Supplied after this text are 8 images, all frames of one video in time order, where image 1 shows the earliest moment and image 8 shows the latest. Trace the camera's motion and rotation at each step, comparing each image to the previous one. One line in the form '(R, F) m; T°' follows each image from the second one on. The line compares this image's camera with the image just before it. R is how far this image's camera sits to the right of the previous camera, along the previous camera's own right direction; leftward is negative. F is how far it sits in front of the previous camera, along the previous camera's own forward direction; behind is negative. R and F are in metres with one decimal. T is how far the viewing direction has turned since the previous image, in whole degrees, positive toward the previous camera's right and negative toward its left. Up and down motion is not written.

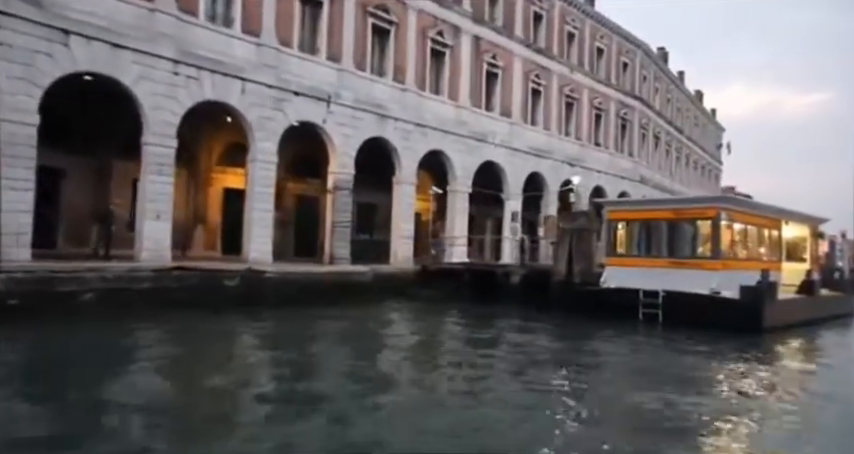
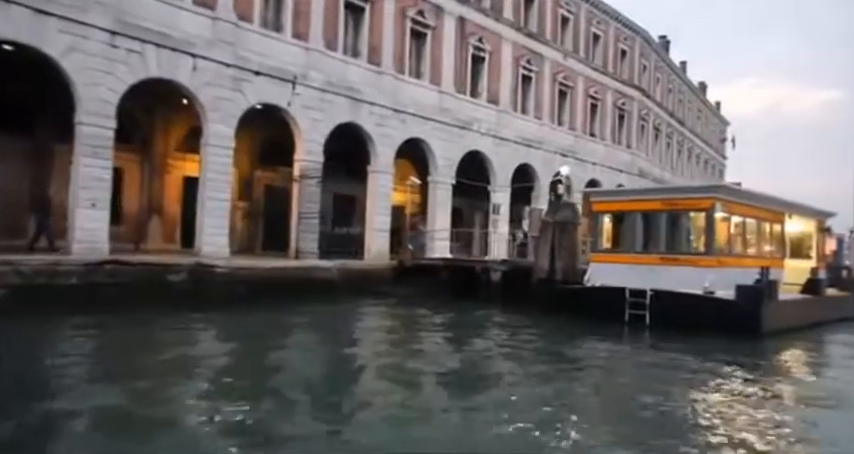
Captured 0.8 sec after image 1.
(+0.8, +1.3) m; 0°
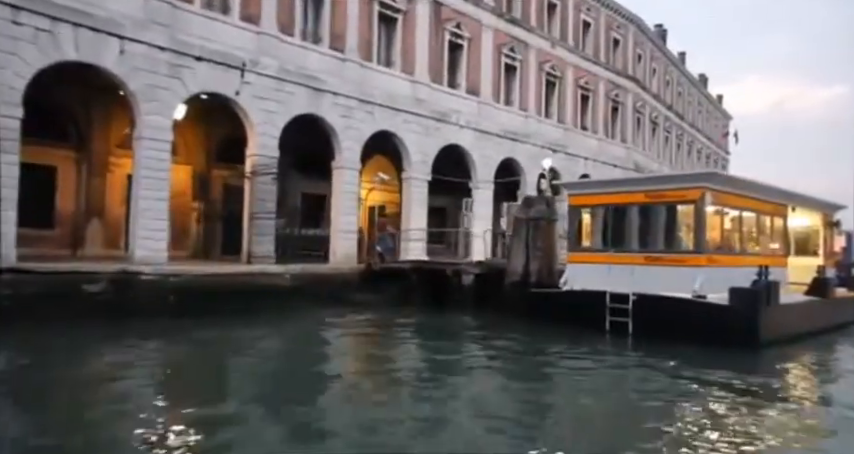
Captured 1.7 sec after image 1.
(+1.0, +1.5) m; -1°
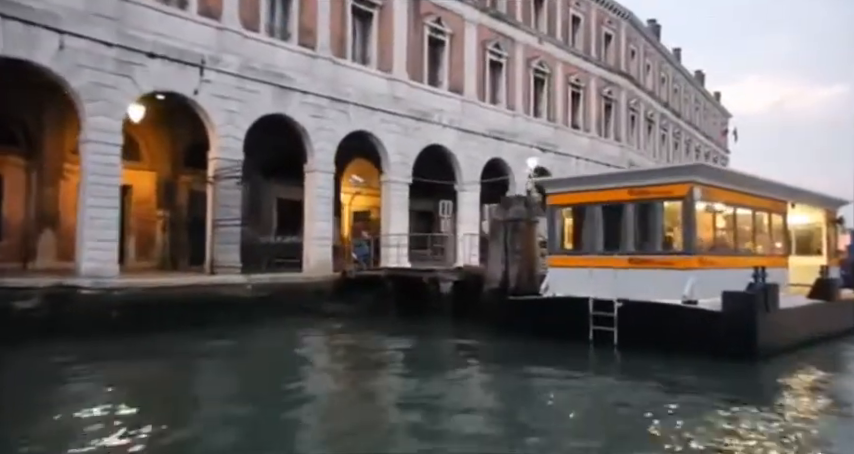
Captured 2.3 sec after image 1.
(+0.6, +1.0) m; 0°
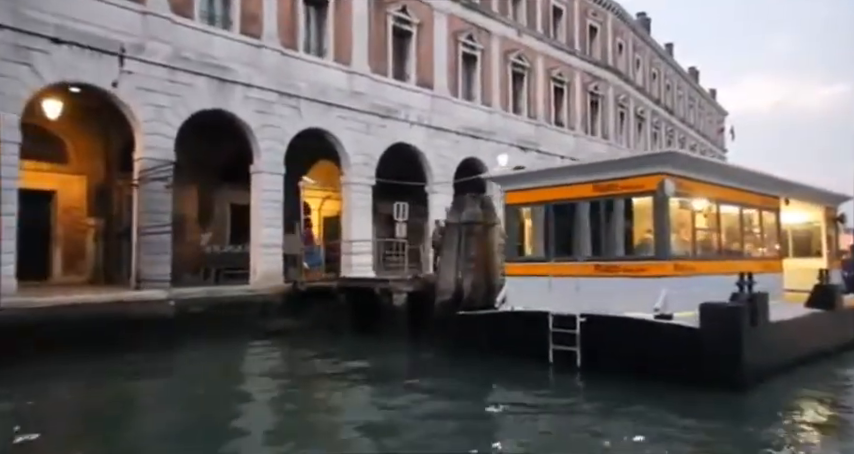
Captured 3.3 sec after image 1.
(+1.0, +1.5) m; 0°
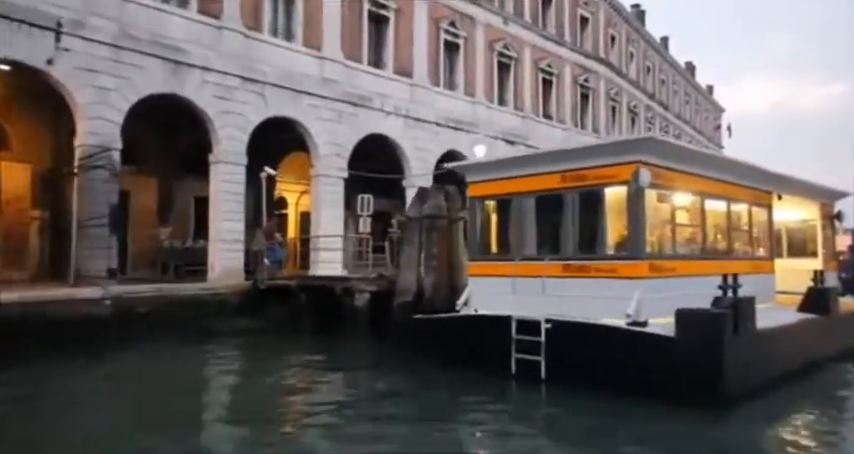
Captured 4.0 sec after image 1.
(+0.6, +0.9) m; 0°
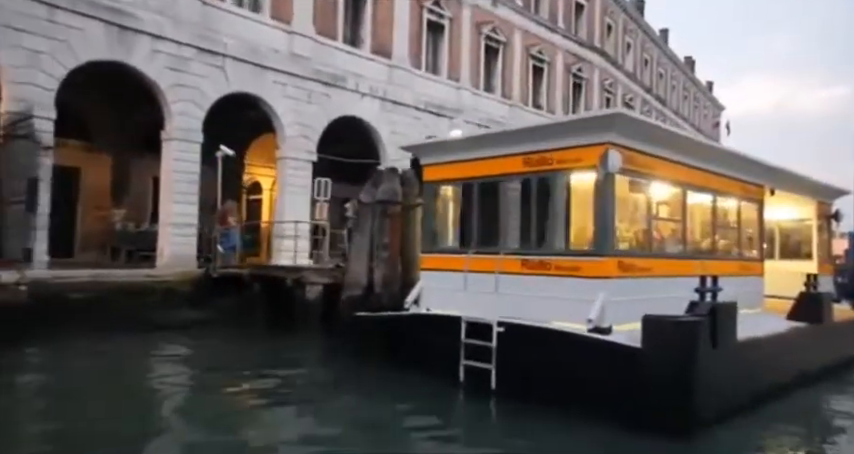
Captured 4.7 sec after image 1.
(+0.6, +1.0) m; 0°
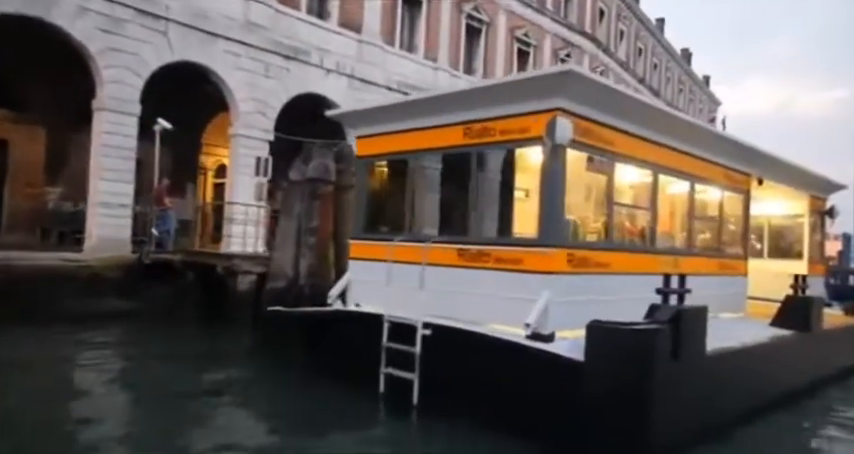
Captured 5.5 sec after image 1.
(+0.7, +1.1) m; 0°
